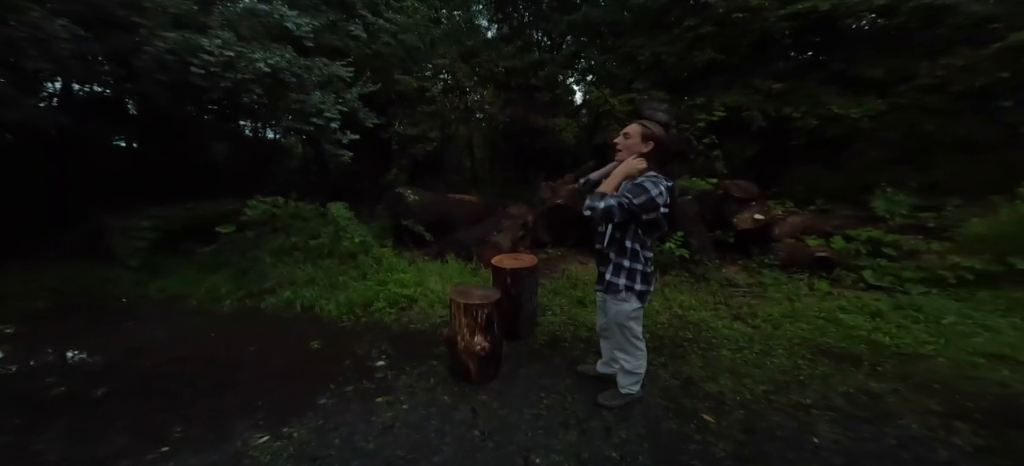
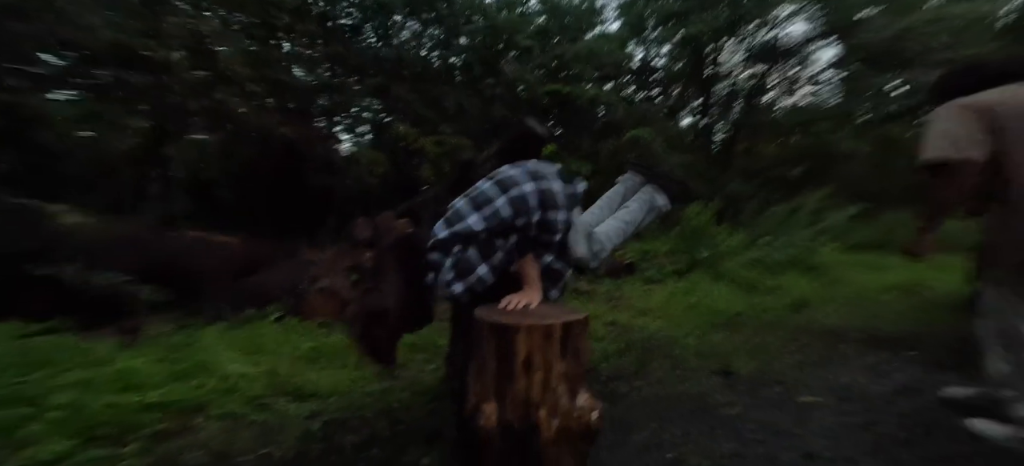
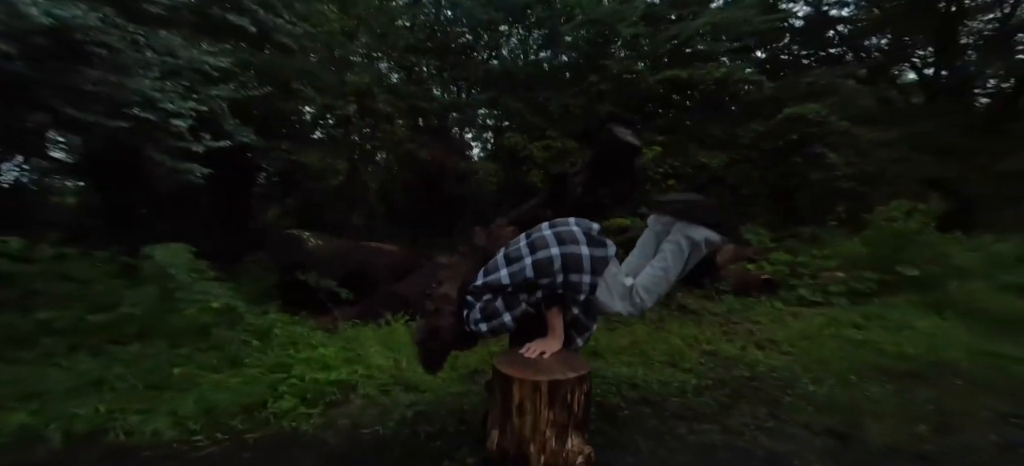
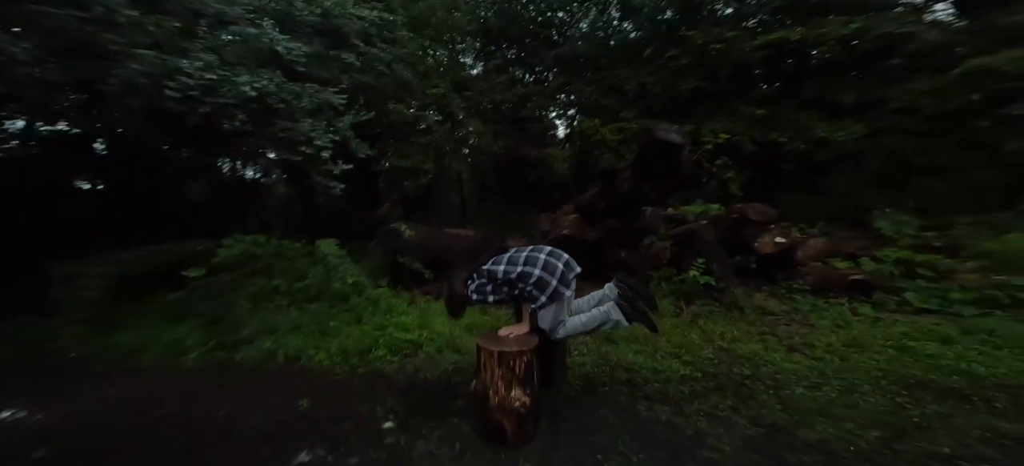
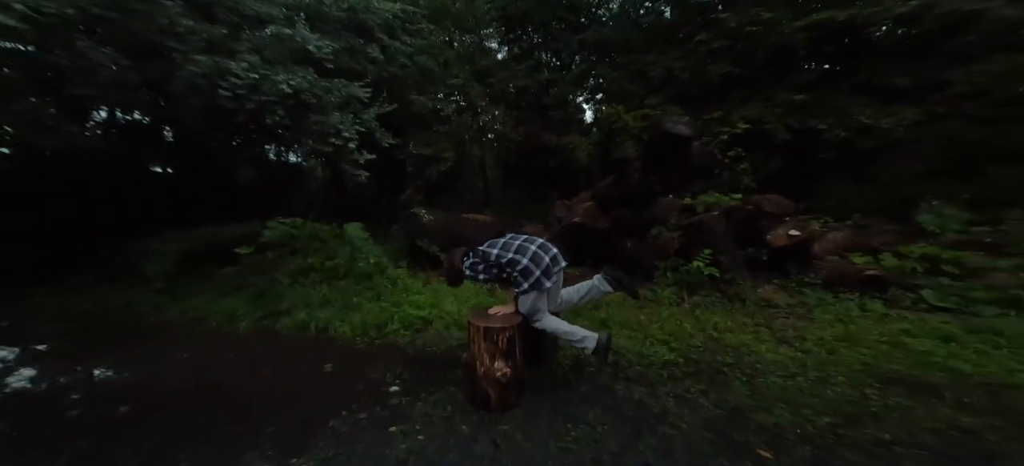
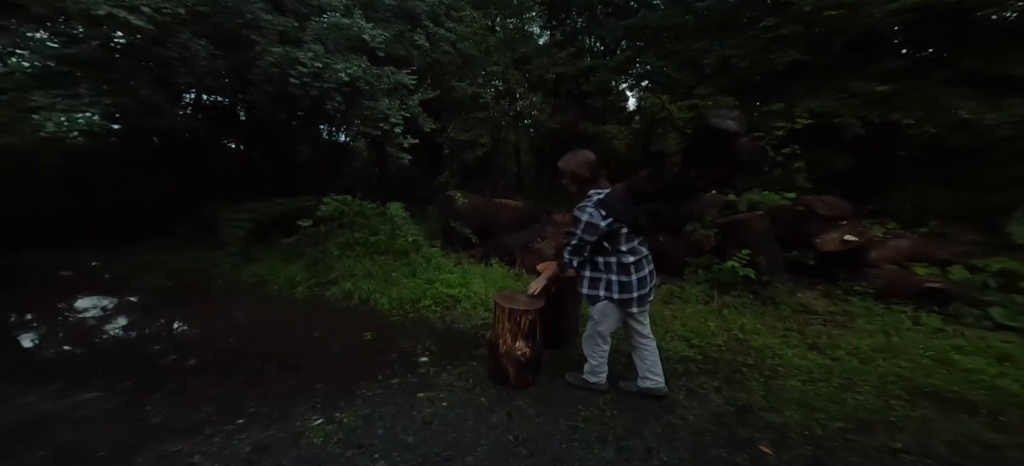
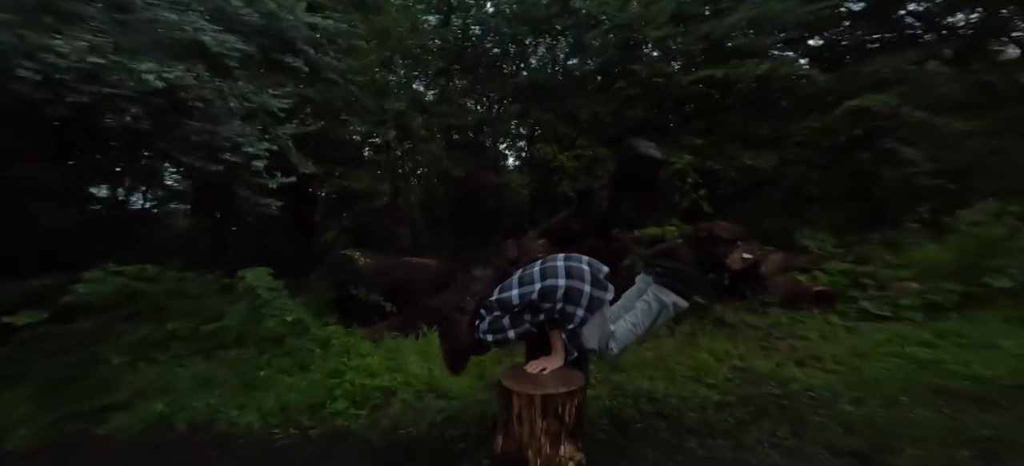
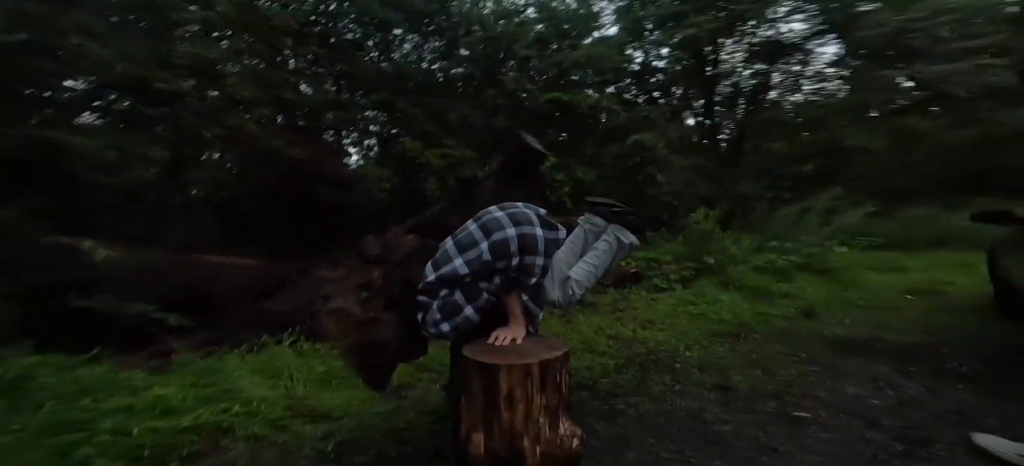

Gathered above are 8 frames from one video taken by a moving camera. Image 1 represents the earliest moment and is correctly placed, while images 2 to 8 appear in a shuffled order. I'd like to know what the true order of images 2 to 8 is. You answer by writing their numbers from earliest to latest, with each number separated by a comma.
6, 5, 4, 7, 3, 8, 2
